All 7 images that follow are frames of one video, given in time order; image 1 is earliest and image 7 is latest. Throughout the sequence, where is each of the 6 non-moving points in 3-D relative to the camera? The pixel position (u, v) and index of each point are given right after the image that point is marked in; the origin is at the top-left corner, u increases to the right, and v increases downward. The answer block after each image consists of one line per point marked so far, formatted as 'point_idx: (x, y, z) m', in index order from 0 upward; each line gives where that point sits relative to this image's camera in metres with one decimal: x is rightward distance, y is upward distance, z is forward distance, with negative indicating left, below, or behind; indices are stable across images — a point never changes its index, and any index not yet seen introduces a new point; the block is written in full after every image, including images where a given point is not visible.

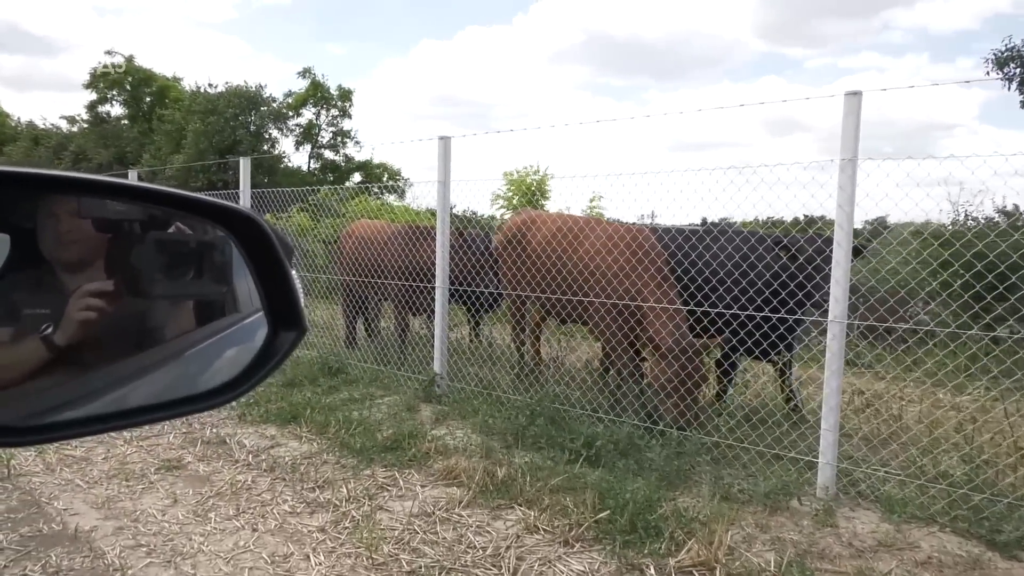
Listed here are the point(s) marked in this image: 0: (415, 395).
0: (-0.7, -0.7, +5.0) m
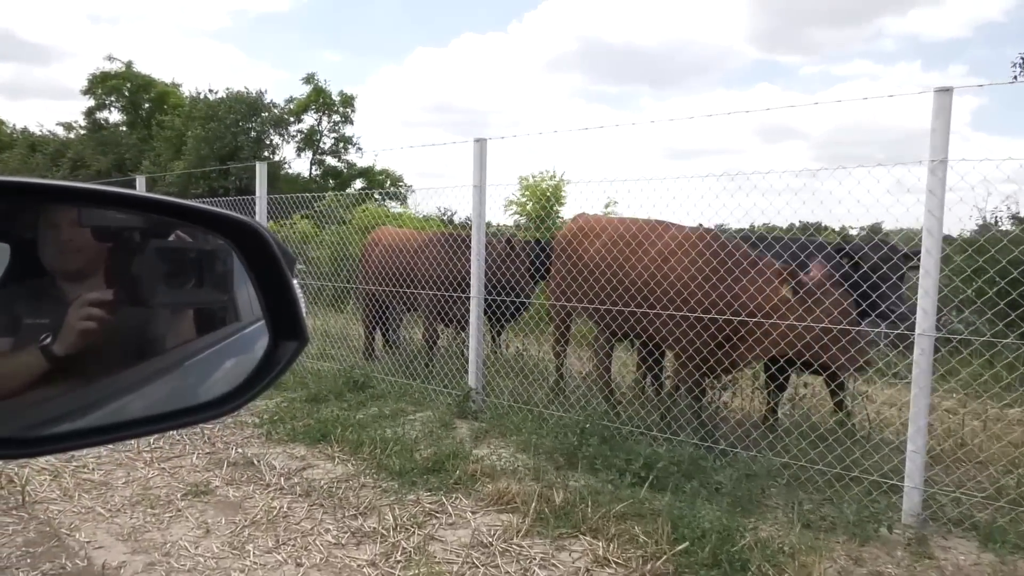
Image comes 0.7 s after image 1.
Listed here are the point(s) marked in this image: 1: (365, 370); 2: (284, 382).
0: (-0.4, -0.8, +4.7) m
1: (-1.2, -0.7, +5.8) m
2: (-1.7, -0.7, +5.6) m
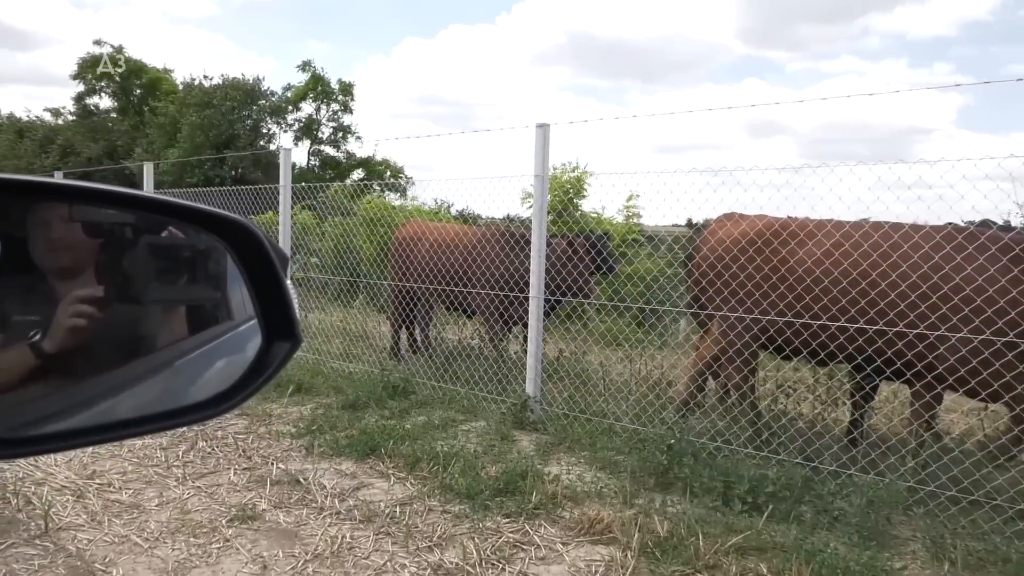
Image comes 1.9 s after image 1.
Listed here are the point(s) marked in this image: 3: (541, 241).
0: (0.0, -0.8, +4.3) m
1: (-0.9, -0.6, +5.4) m
2: (-1.4, -0.7, +5.2) m
3: (+0.2, +0.3, +4.3) m
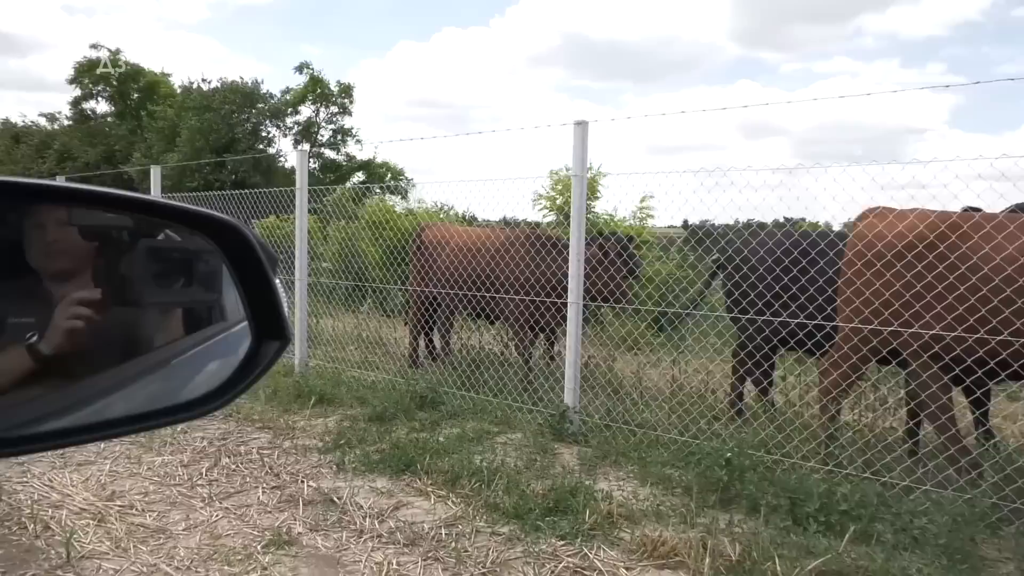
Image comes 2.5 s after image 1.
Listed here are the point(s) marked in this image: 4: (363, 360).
0: (+0.2, -0.8, +4.1) m
1: (-0.7, -0.7, +5.2) m
2: (-1.2, -0.7, +5.0) m
3: (+0.4, +0.2, +4.1) m
4: (-1.3, -0.6, +6.2) m
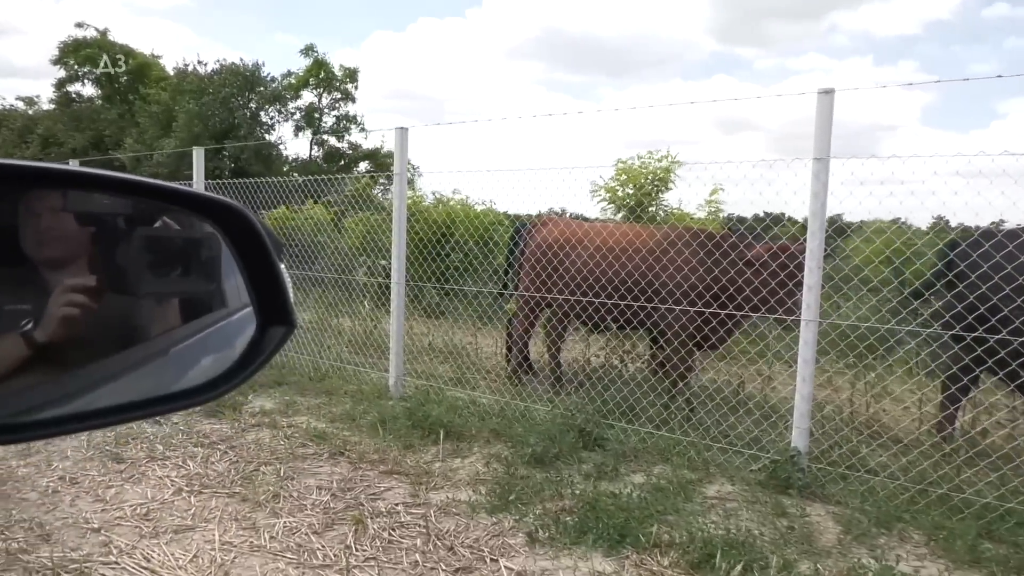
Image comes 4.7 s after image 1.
0: (+1.1, -0.9, +3.2) m
1: (+0.2, -0.7, +4.3) m
2: (-0.3, -0.8, +4.0) m
3: (+1.3, +0.2, +3.2) m
4: (-0.4, -0.6, +5.3) m
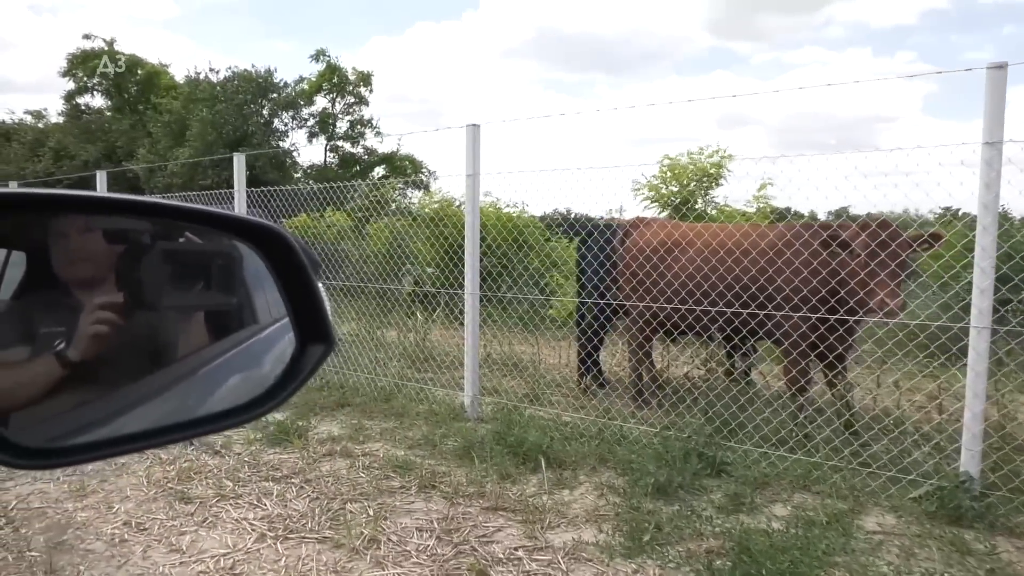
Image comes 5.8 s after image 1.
0: (+1.6, -0.9, +2.8) m
1: (+0.7, -0.7, +3.9) m
2: (+0.3, -0.8, +3.6) m
3: (+1.8, +0.2, +2.8) m
4: (+0.1, -0.7, +4.9) m
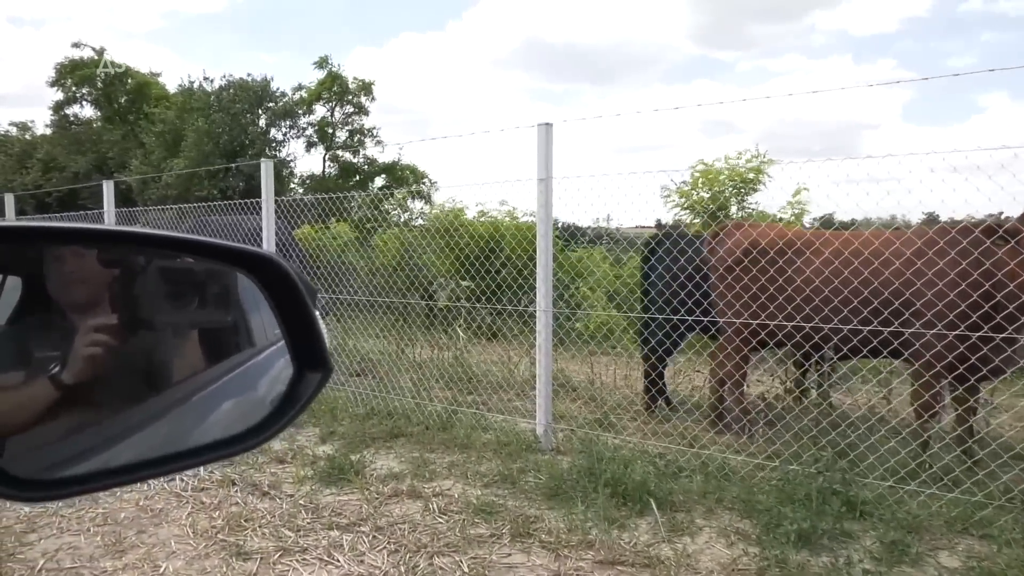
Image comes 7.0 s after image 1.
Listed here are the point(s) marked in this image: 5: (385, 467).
0: (+2.1, -0.9, +2.4) m
1: (+1.2, -0.8, +3.5) m
2: (+0.7, -0.9, +3.2) m
3: (+2.2, +0.1, +2.4) m
4: (+0.5, -0.8, +4.5) m
5: (-0.7, -0.9, +3.8) m
